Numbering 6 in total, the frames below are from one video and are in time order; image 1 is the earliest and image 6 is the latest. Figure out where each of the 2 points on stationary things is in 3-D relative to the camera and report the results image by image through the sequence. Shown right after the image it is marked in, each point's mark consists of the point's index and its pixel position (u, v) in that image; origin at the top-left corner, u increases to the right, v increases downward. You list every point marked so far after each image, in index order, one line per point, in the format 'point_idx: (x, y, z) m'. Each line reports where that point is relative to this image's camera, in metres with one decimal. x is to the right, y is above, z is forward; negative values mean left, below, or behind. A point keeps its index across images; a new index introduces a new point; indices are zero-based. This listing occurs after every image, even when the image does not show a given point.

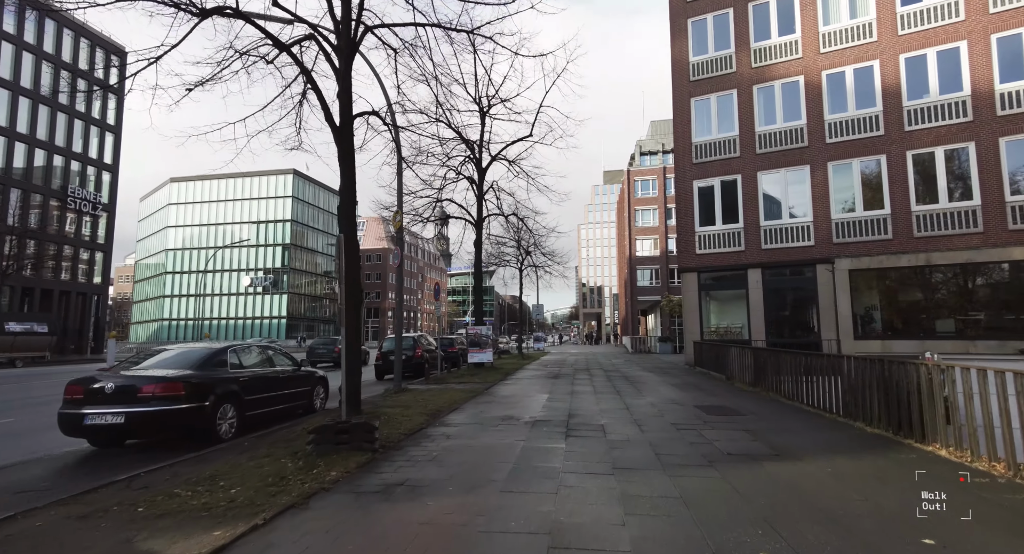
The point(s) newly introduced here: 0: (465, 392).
0: (-1.2, -3.0, +12.9) m
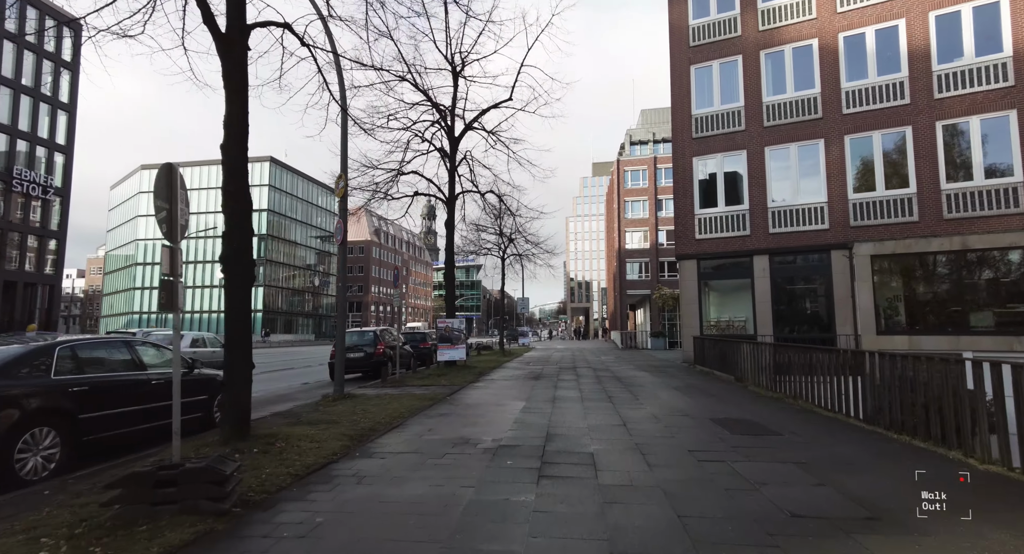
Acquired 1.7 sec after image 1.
0: (-1.8, -2.5, +10.4) m
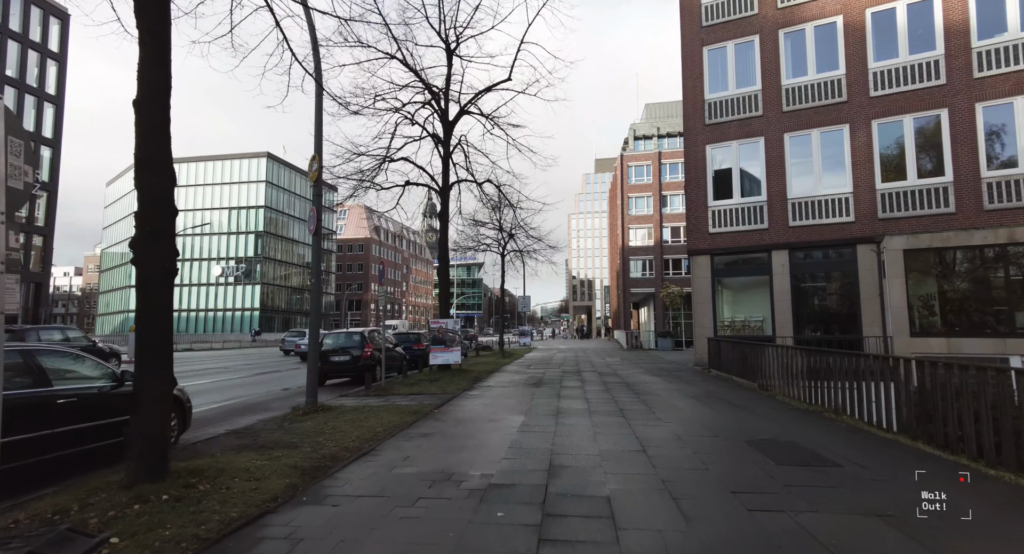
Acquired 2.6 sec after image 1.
0: (-1.9, -2.4, +9.1) m
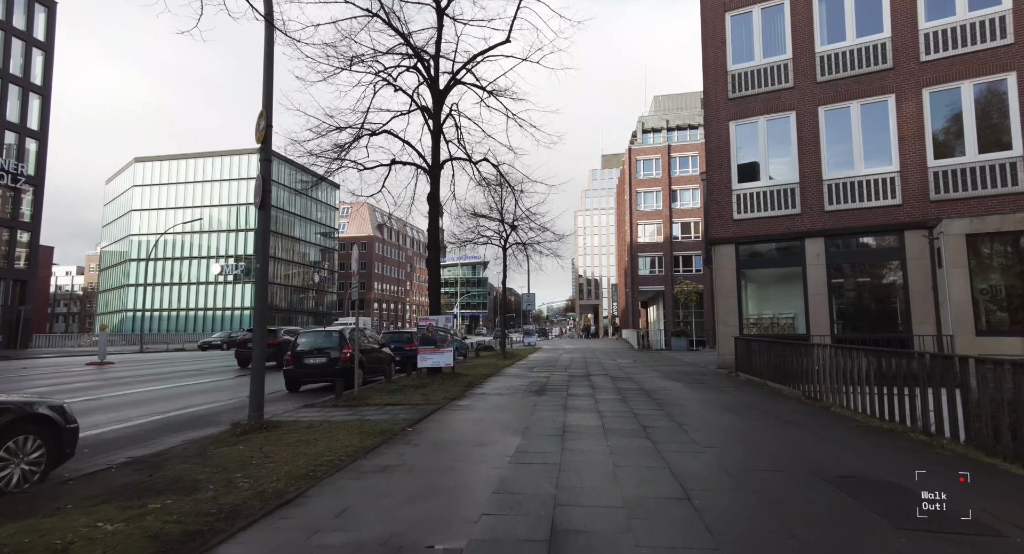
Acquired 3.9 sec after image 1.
0: (-2.0, -2.2, +7.2) m
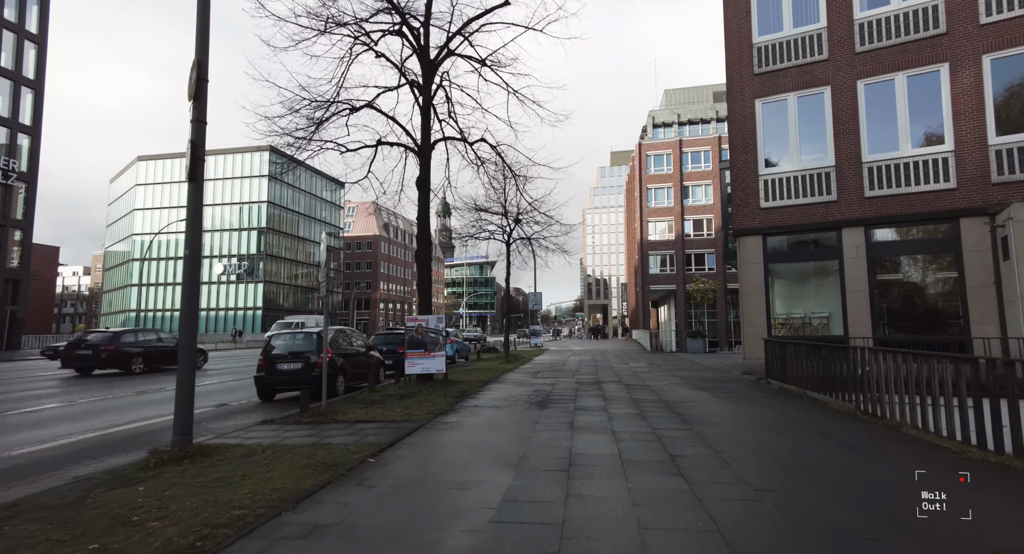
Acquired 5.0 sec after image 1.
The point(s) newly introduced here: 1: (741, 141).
0: (-2.1, -2.1, +5.6) m
1: (+7.1, +4.2, +15.7) m
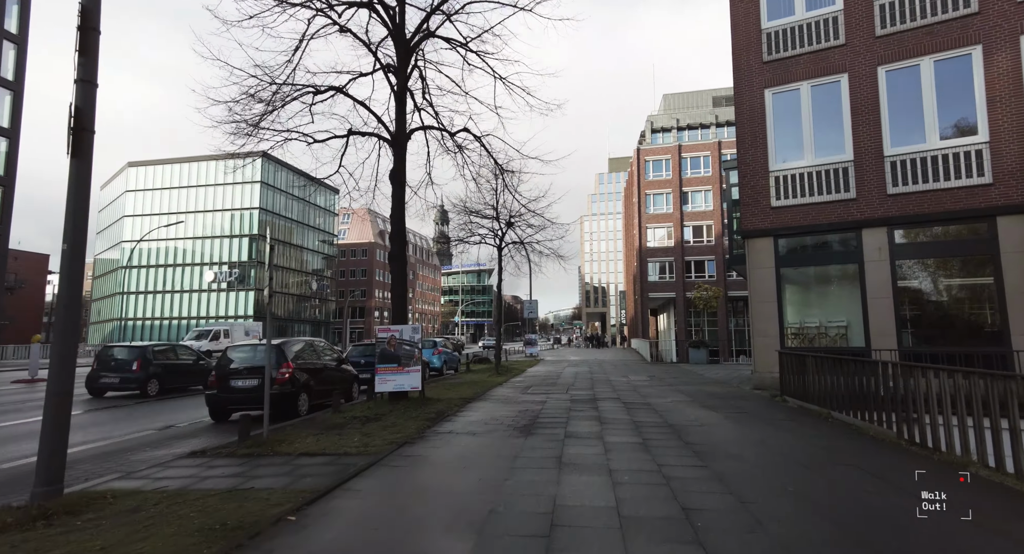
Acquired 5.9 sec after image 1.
0: (-2.4, -2.1, +4.2) m
1: (+6.7, +4.0, +14.4) m
